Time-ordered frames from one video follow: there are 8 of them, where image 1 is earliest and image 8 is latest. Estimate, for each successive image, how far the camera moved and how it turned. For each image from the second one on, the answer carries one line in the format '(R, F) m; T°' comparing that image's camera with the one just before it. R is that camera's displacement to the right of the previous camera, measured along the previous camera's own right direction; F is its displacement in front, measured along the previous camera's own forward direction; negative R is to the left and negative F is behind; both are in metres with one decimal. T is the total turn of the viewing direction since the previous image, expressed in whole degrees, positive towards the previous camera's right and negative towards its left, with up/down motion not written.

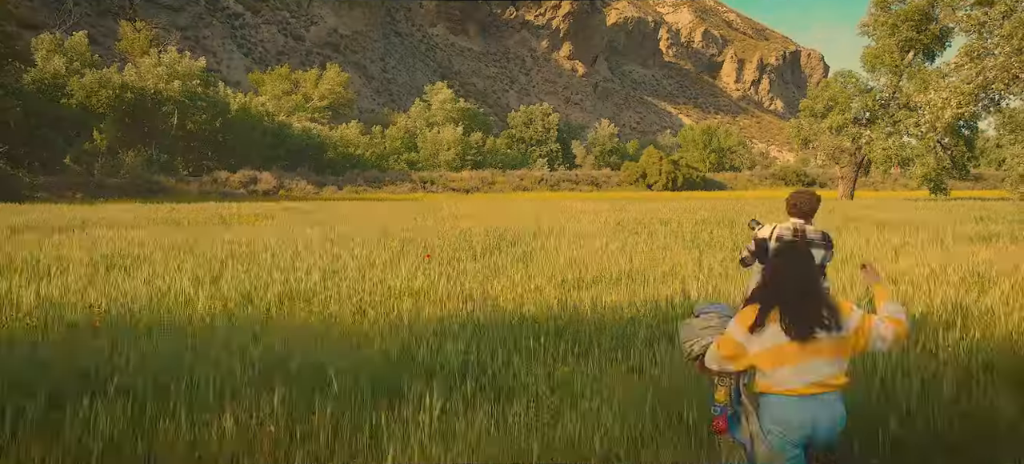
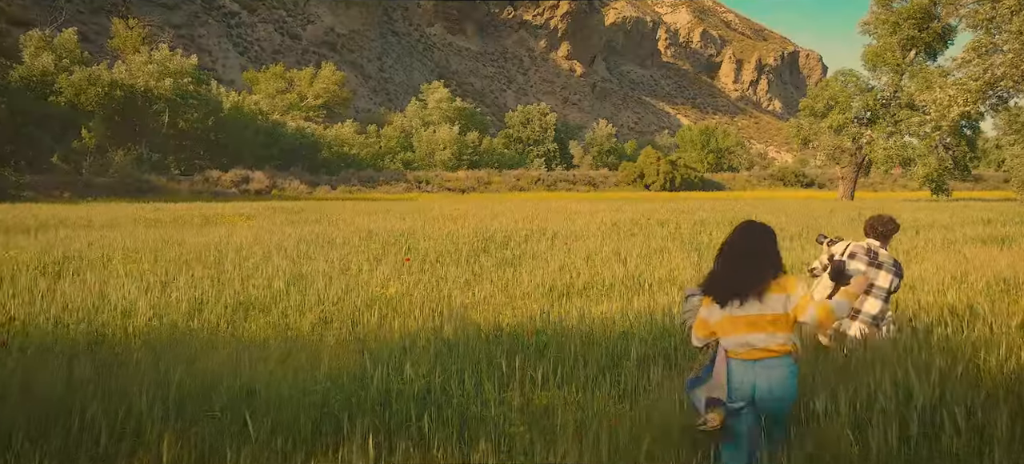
(+0.1, +0.5) m; 0°
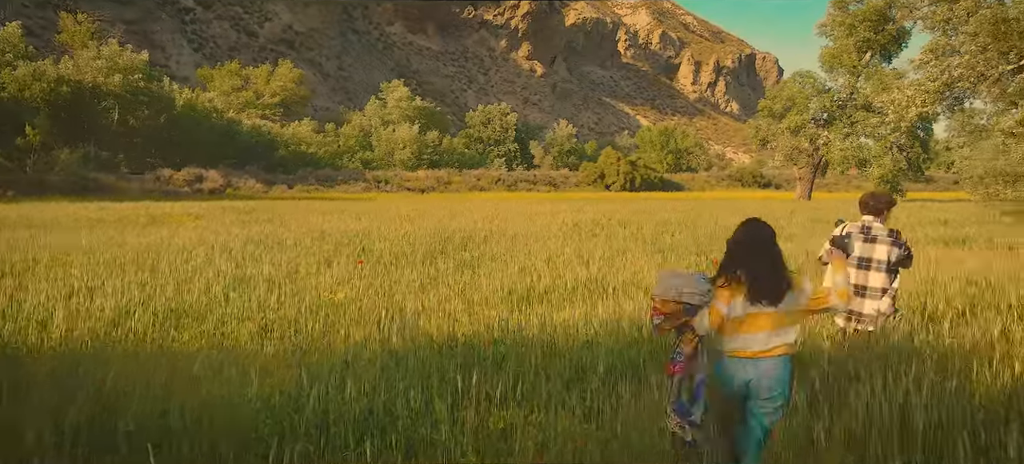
(0.0, +0.3) m; +3°
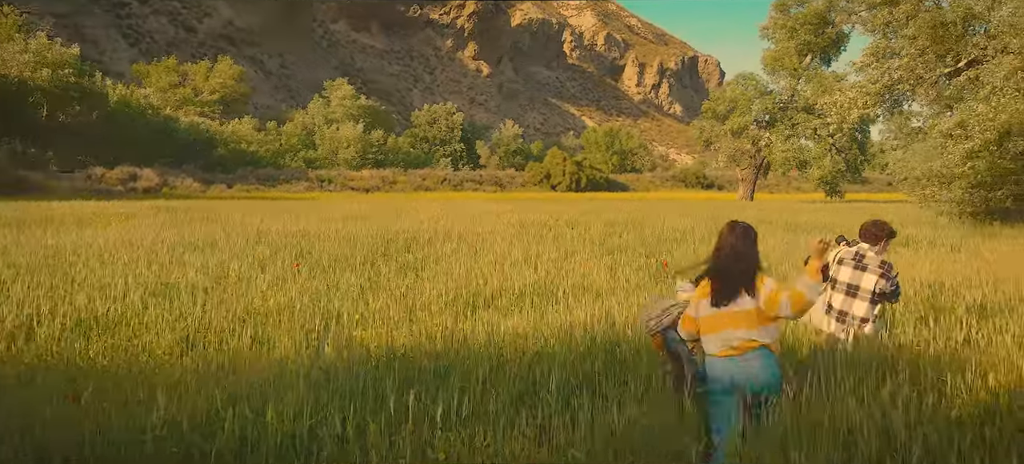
(0.0, +0.3) m; +4°
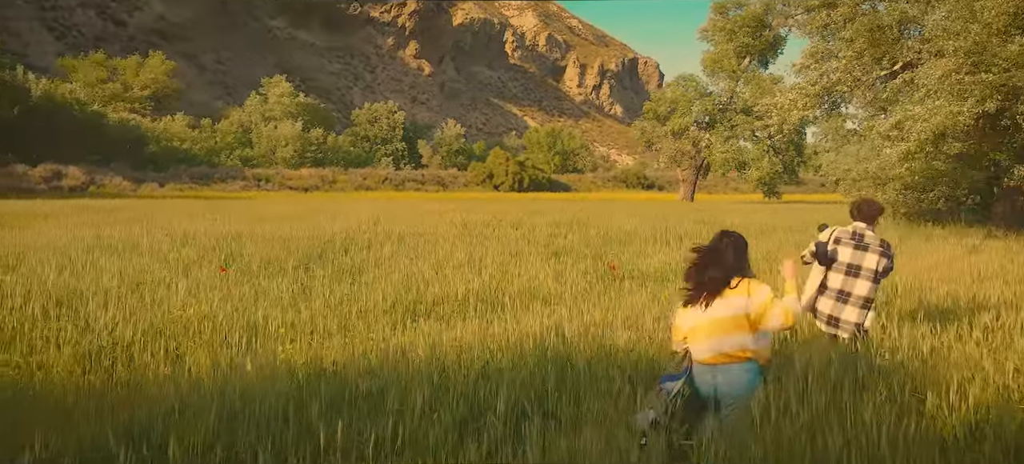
(0.0, +0.3) m; +4°
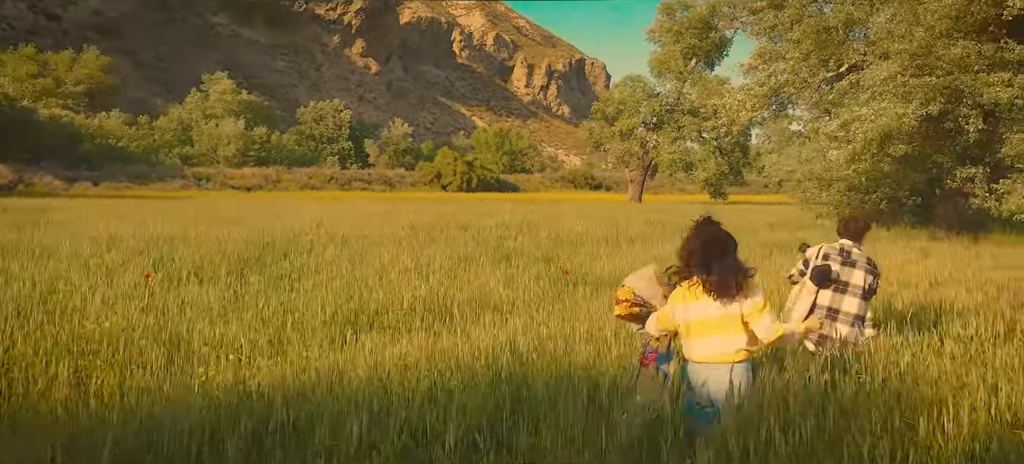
(0.0, +0.3) m; +4°
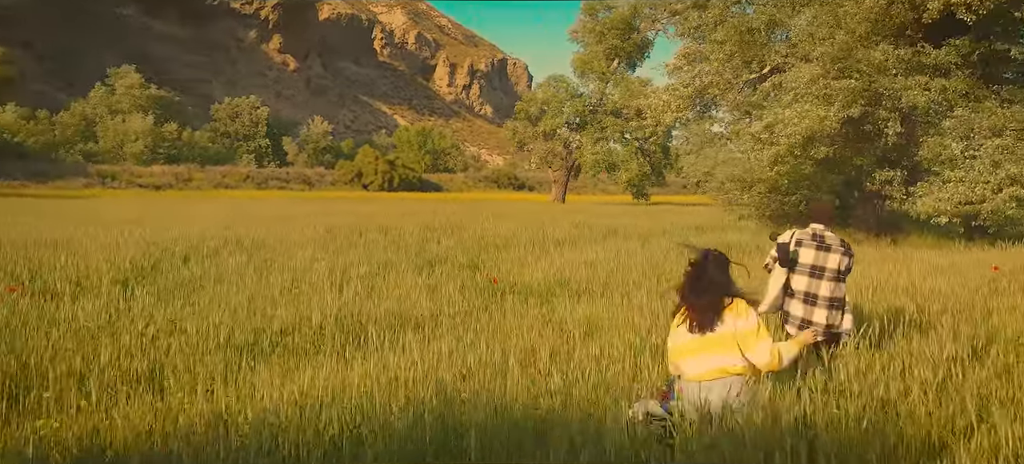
(0.0, +0.4) m; +6°
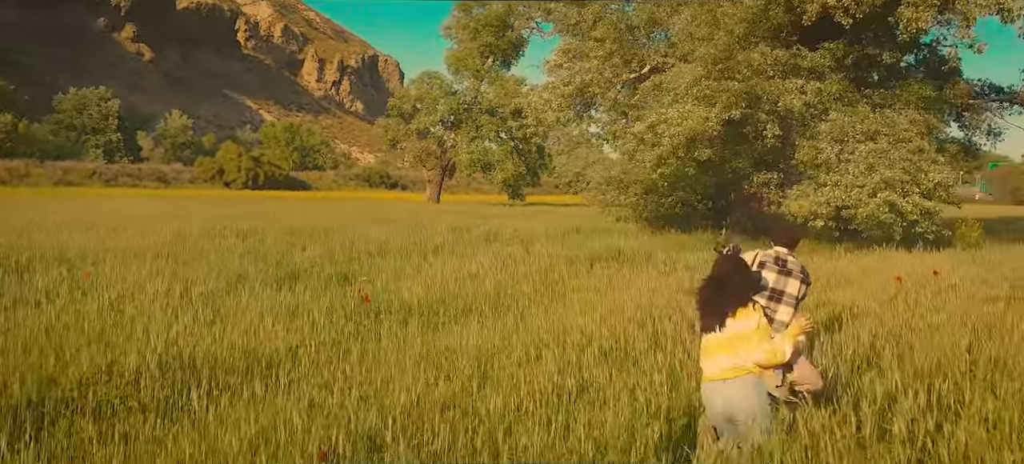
(0.0, +0.6) m; +9°
